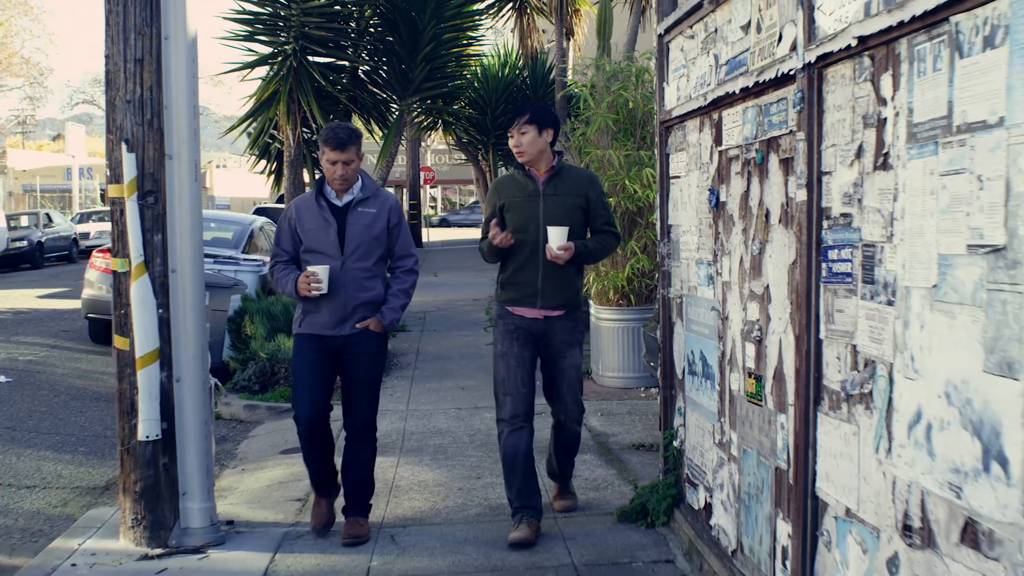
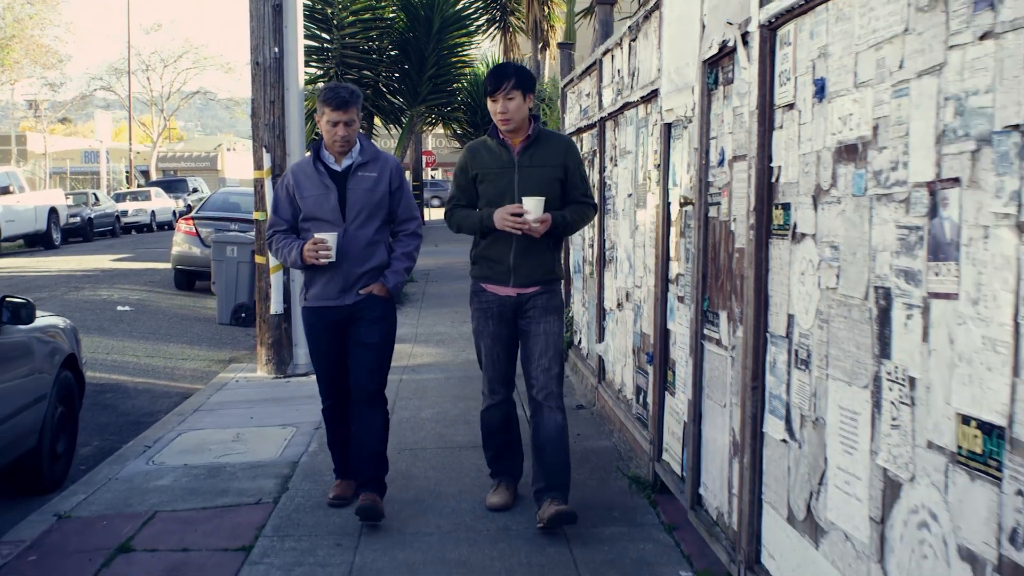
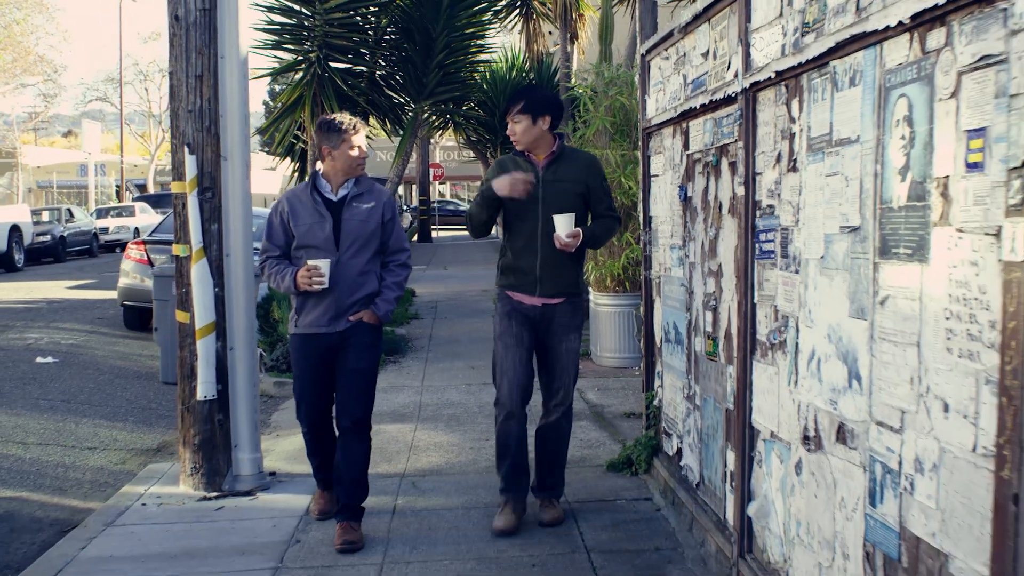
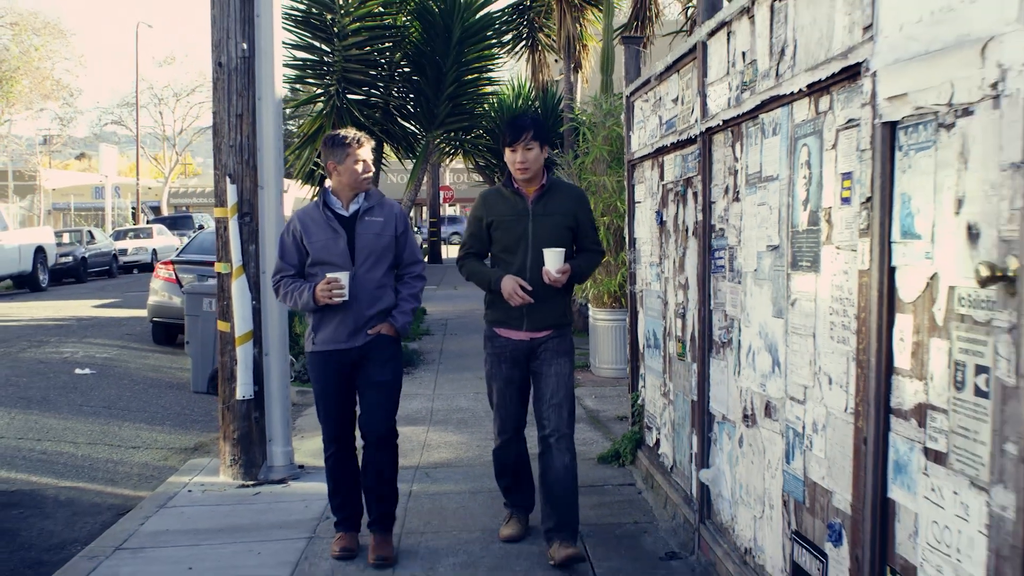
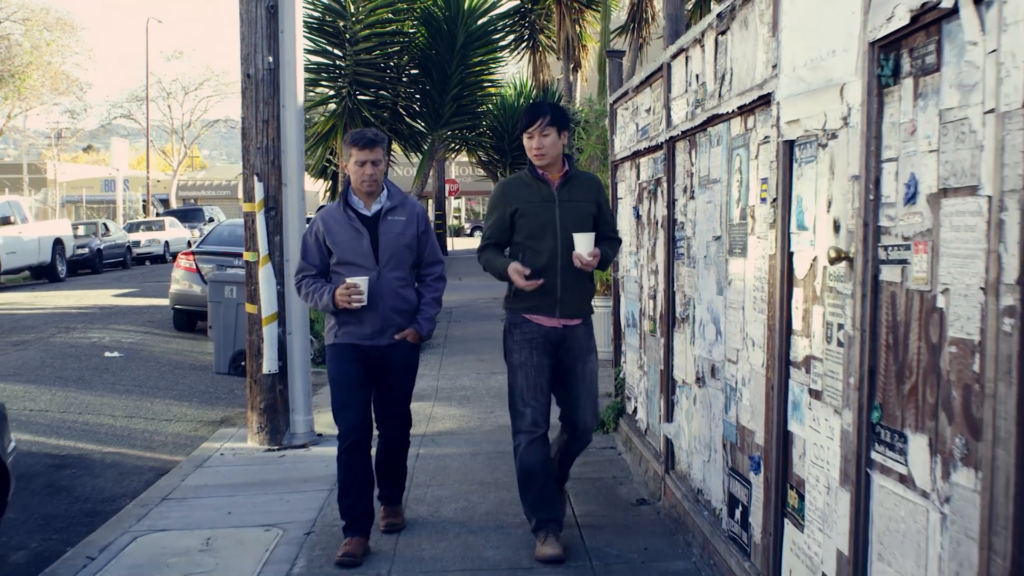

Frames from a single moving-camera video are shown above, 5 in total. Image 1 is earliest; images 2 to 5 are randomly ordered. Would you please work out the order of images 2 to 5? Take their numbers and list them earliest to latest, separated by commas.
3, 4, 5, 2
